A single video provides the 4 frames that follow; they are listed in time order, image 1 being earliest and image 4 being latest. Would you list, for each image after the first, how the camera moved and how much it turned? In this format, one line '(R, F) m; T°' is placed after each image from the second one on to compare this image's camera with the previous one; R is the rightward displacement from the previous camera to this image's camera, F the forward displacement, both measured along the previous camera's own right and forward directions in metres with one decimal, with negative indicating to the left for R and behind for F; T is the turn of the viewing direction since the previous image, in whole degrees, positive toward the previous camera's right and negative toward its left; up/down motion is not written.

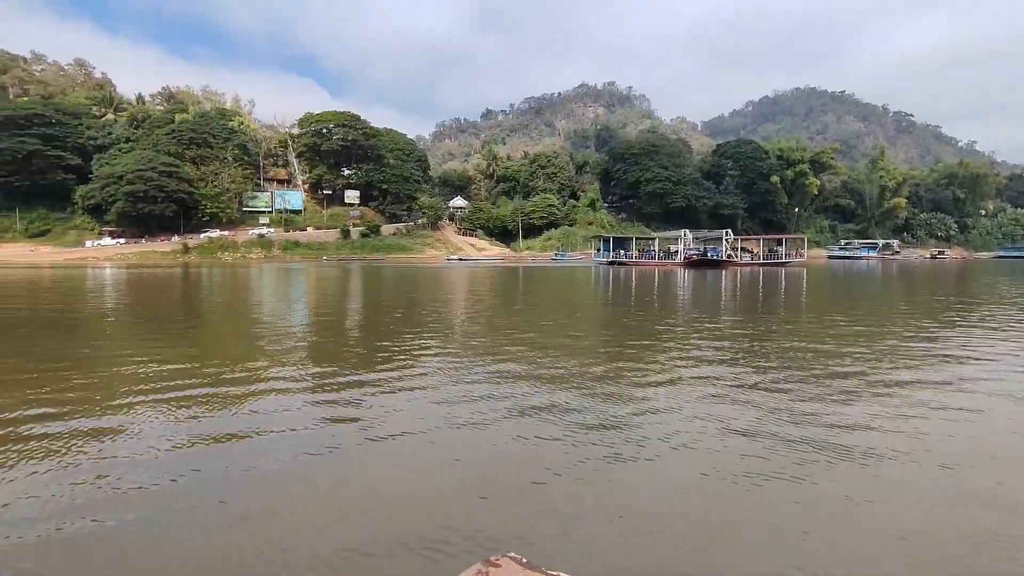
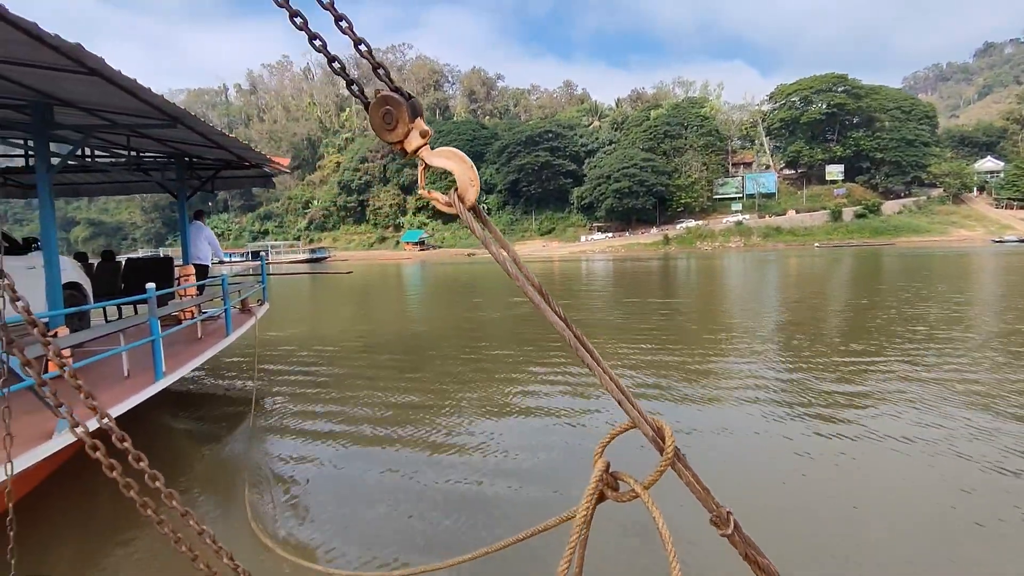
(-4.1, +1.4) m; -40°
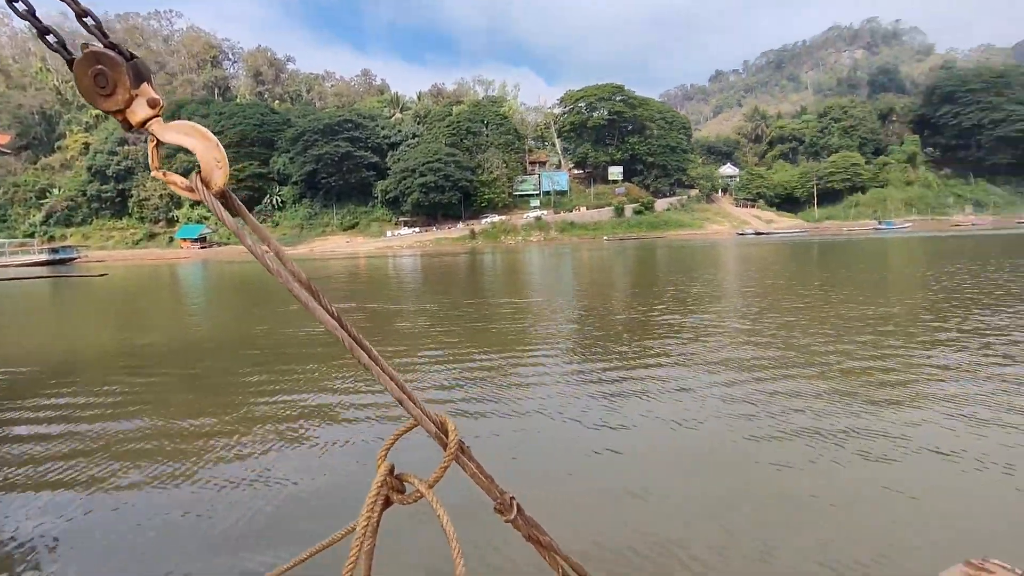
(-0.3, +0.5) m; +19°
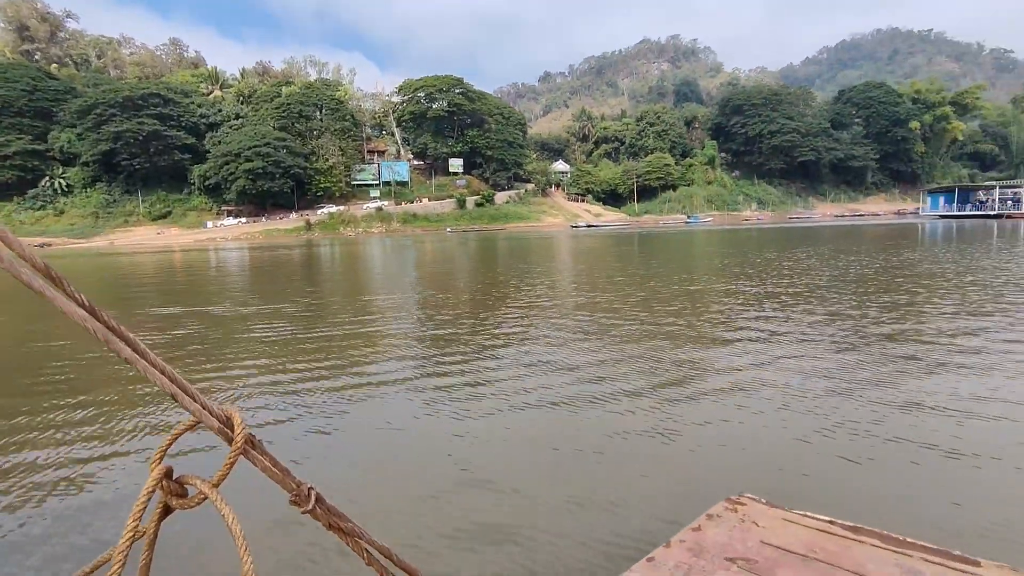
(-0.3, +0.1) m; +16°
